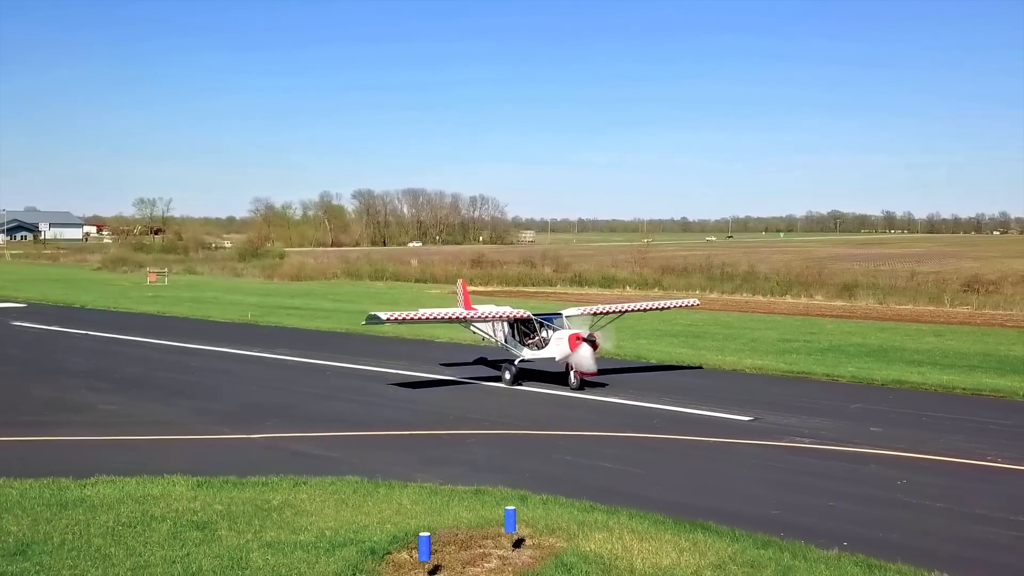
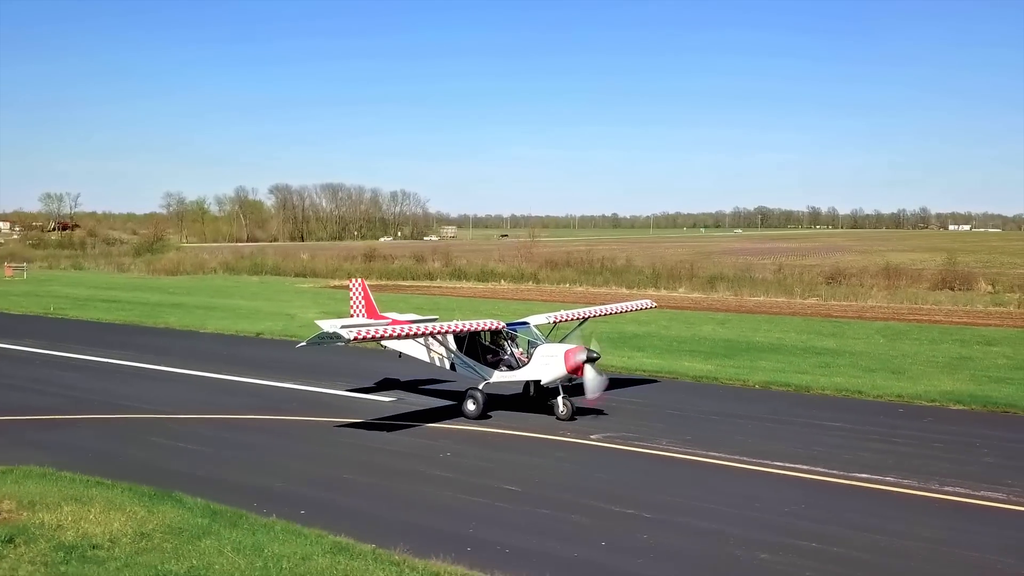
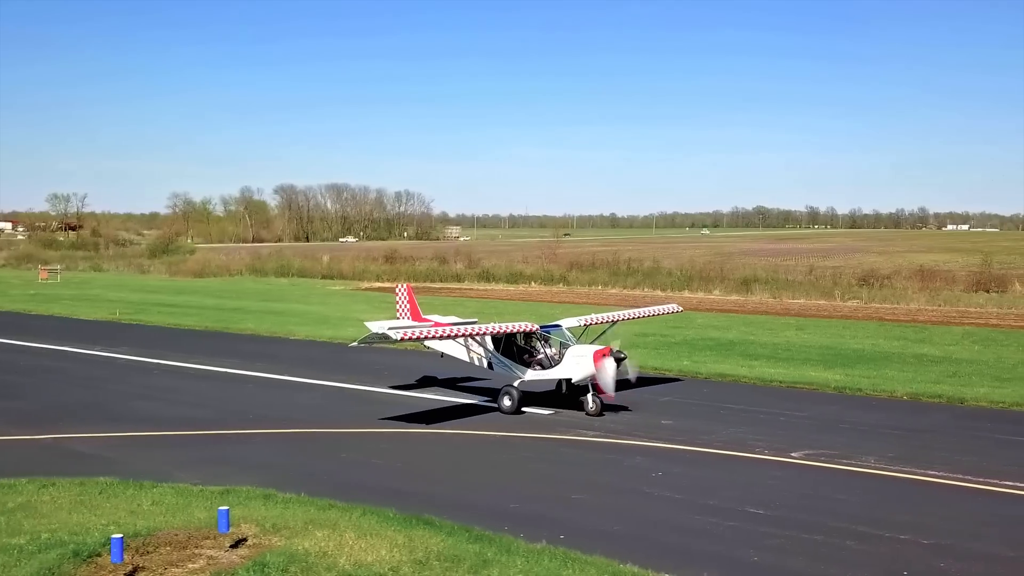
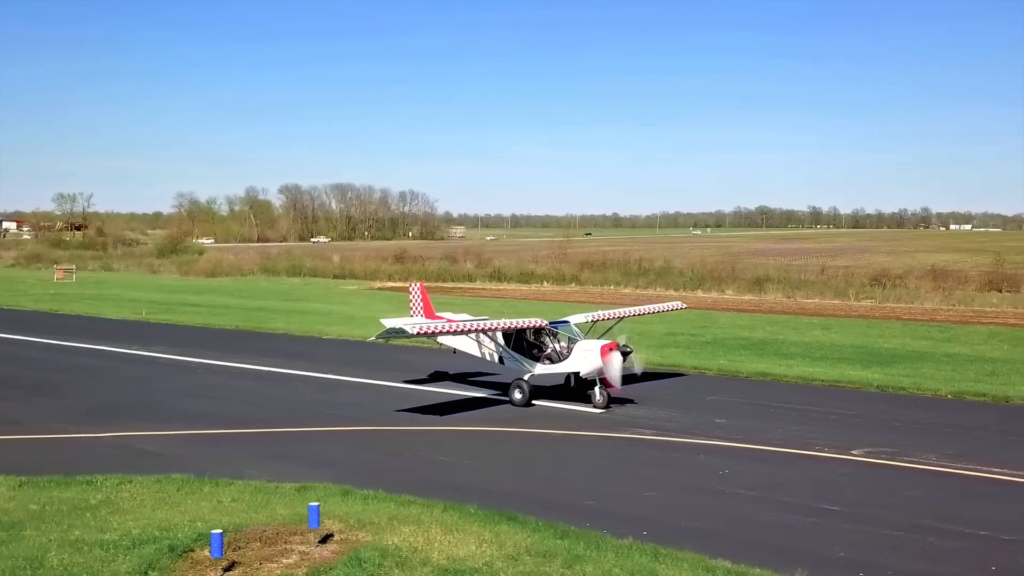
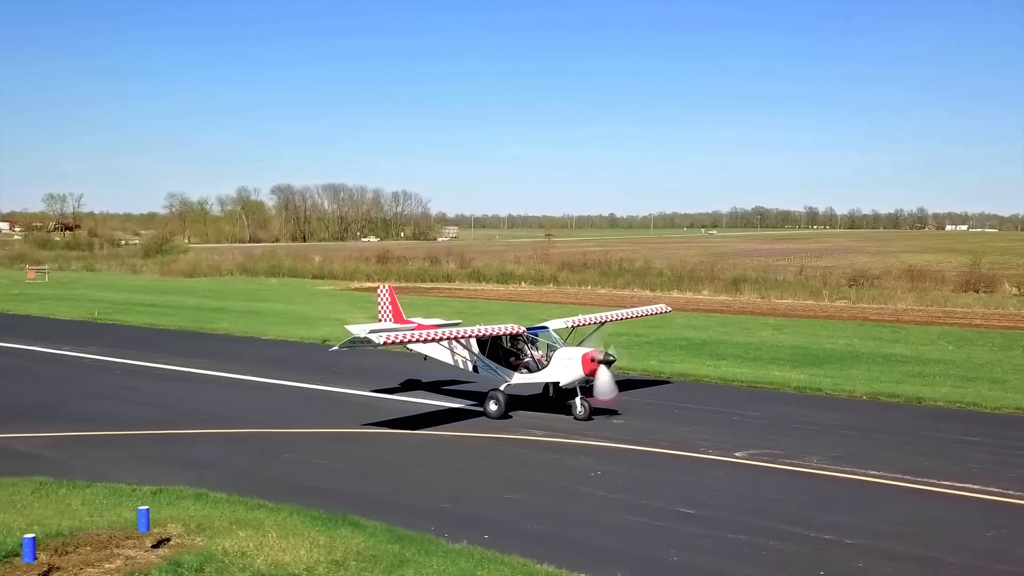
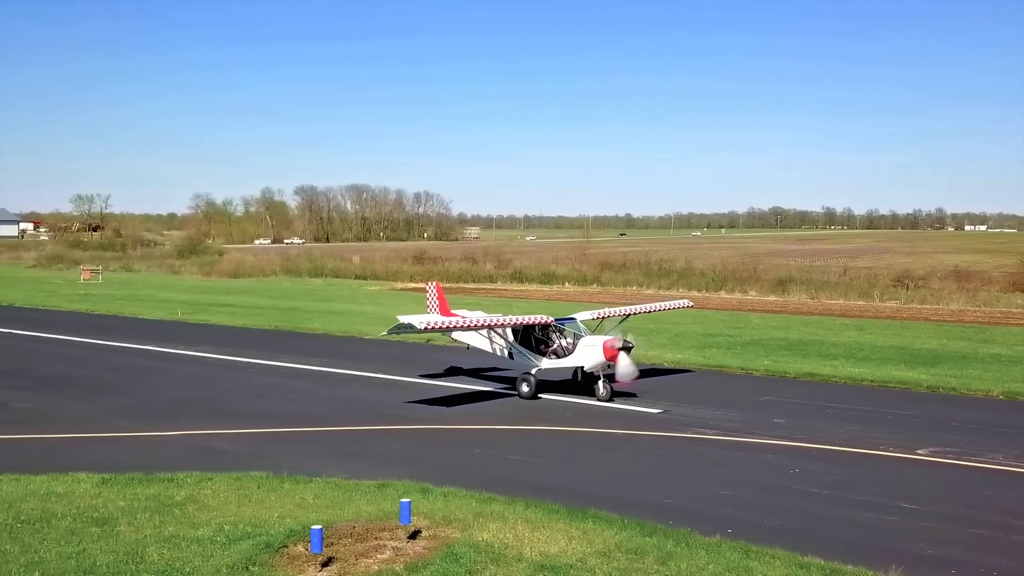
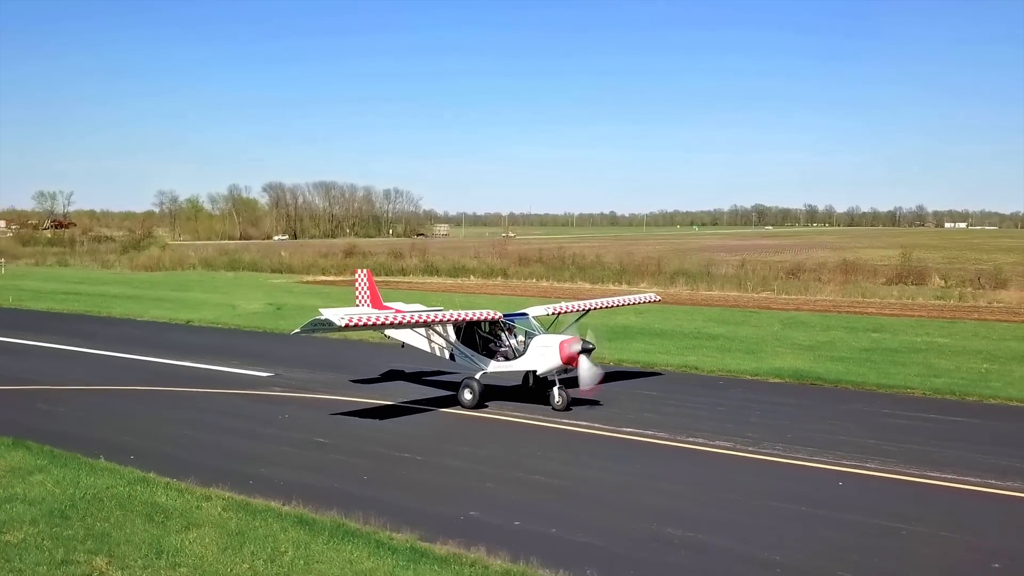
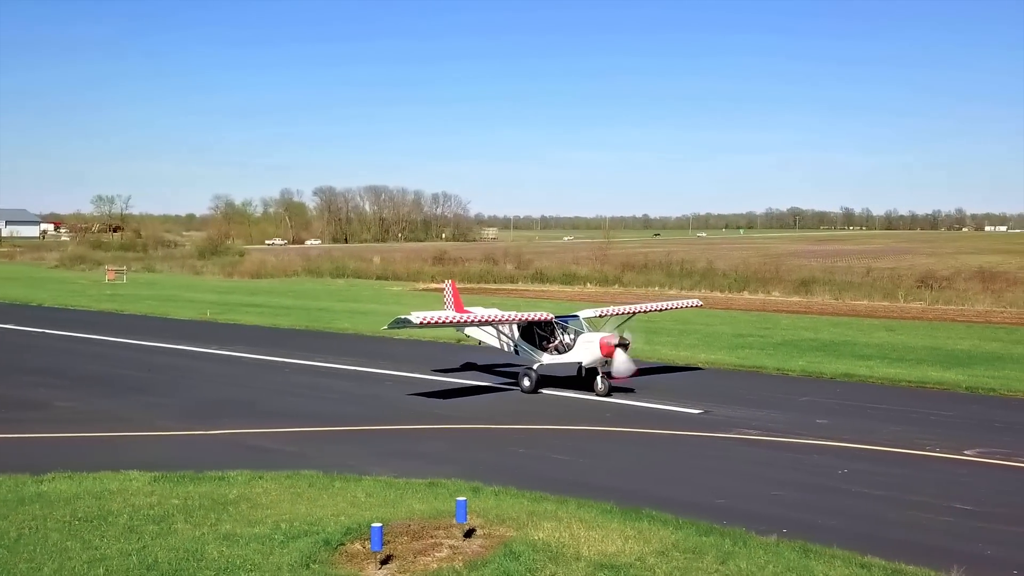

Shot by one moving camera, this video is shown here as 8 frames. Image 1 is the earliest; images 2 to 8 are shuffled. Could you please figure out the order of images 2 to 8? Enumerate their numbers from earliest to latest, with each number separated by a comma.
8, 6, 4, 3, 5, 2, 7
